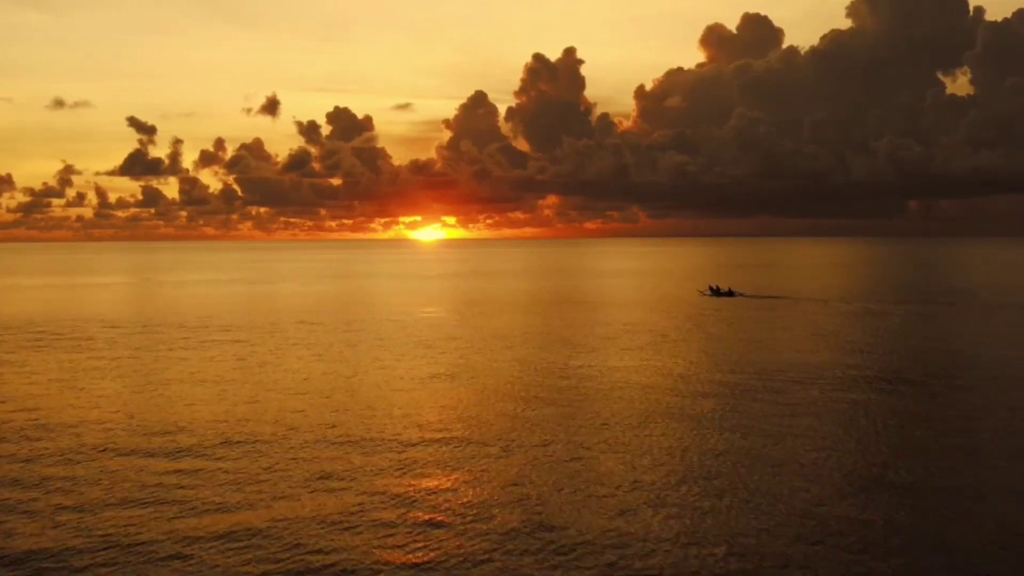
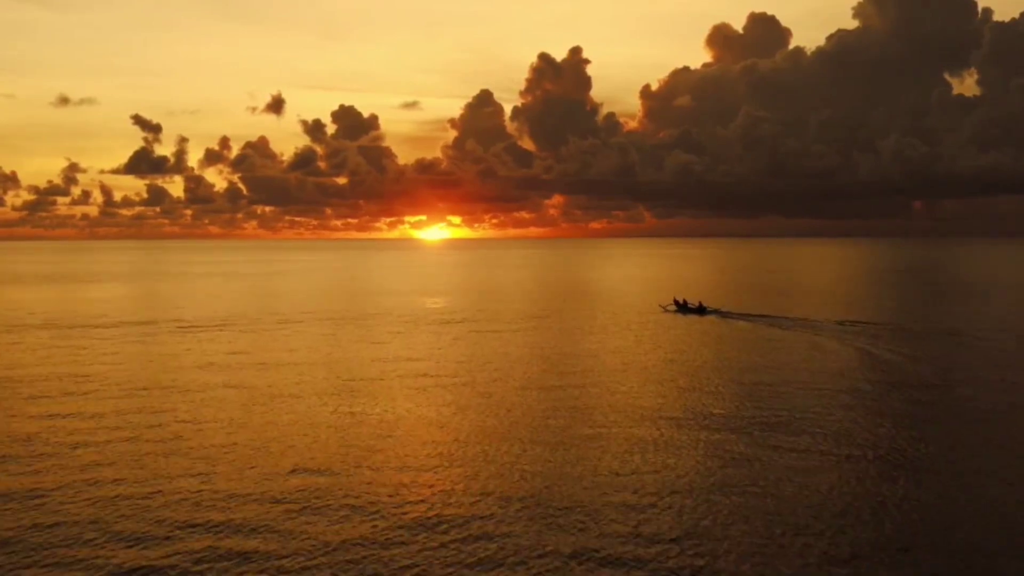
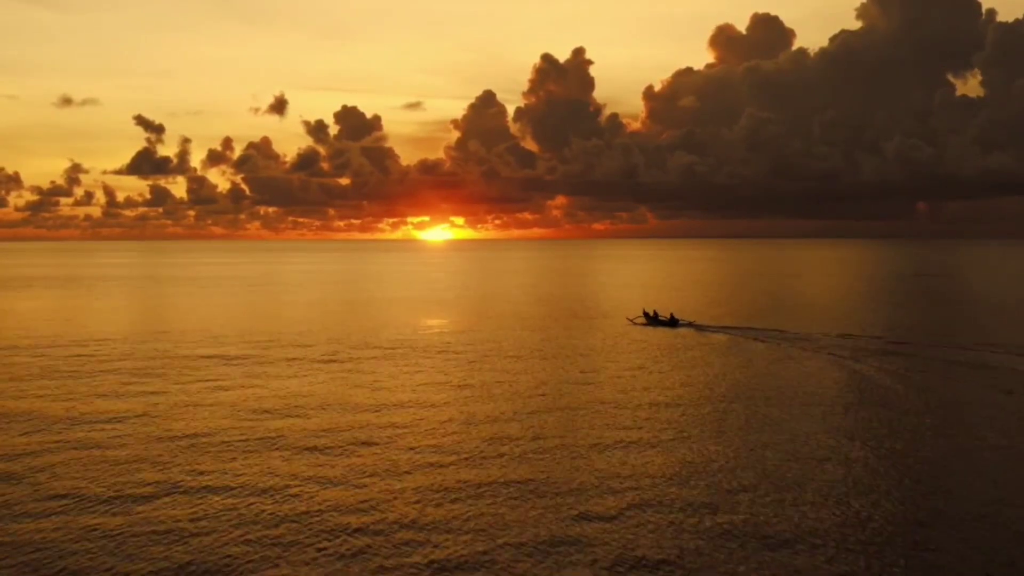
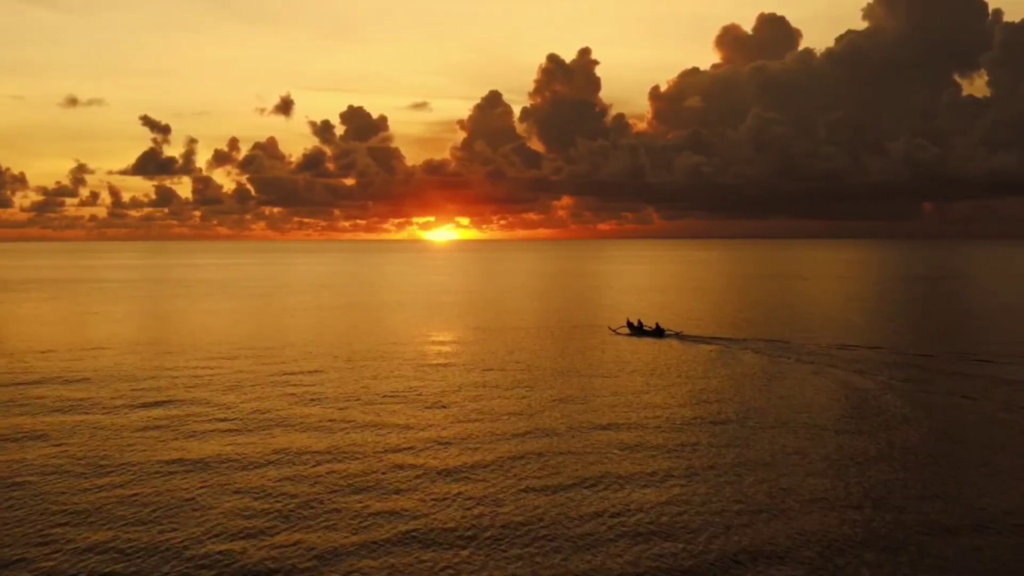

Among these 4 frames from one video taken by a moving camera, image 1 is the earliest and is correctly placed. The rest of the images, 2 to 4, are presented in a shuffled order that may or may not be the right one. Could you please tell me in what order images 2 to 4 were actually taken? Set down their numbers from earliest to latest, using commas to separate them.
2, 3, 4
